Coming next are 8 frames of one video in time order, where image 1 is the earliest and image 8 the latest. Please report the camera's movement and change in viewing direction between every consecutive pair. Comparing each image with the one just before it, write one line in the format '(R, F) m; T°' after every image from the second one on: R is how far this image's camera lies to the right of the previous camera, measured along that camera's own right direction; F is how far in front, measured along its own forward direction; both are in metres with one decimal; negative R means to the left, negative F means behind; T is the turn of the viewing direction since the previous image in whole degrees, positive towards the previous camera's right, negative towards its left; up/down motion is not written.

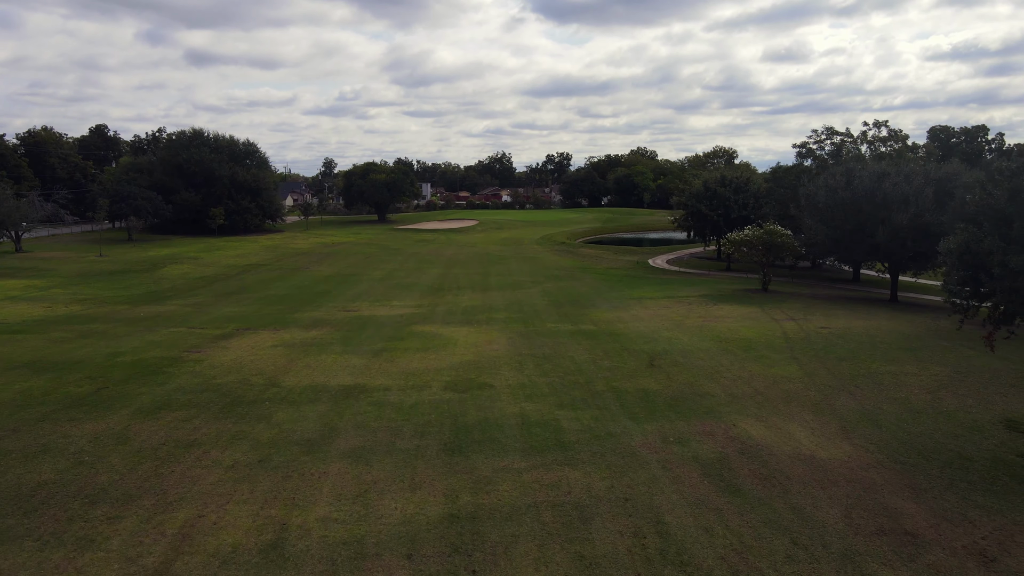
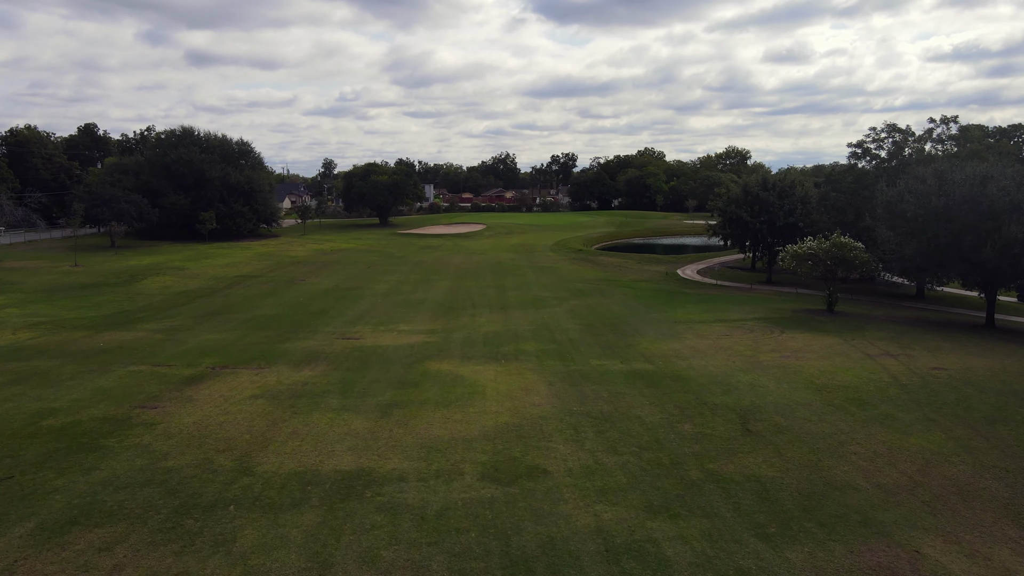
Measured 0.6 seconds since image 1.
(-0.8, +3.6) m; 0°
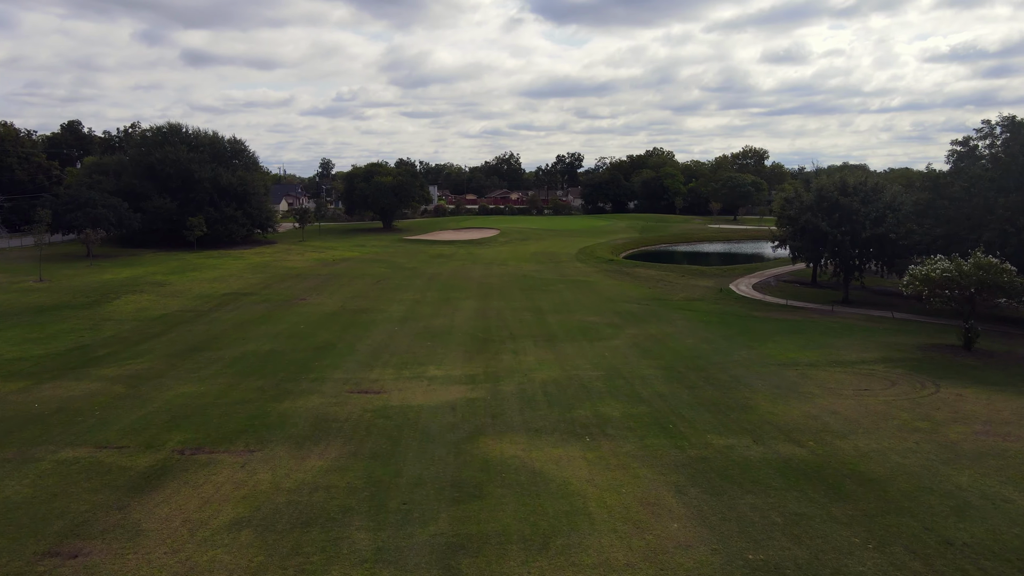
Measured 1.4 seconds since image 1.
(-1.4, +4.6) m; 0°
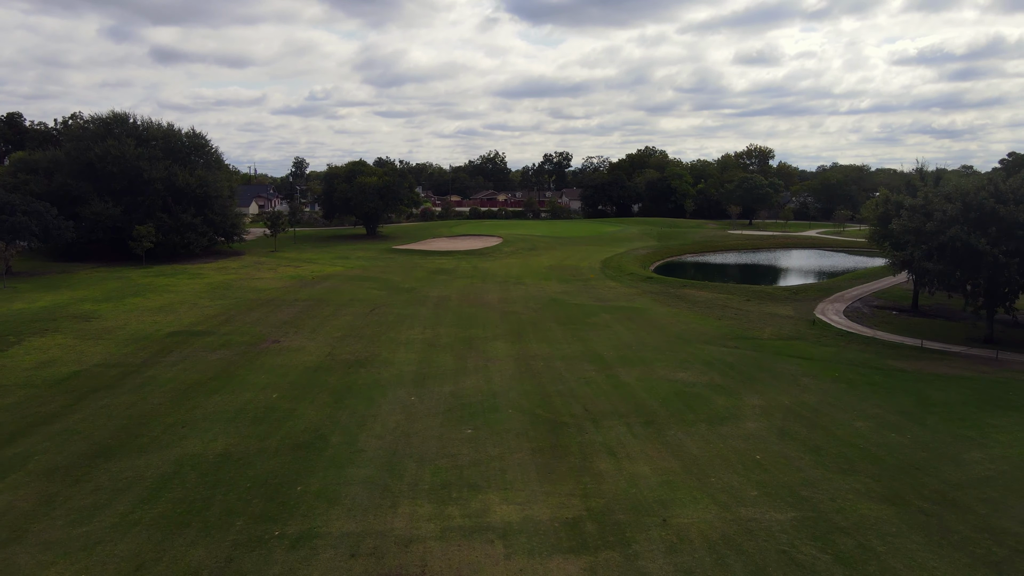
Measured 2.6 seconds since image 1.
(-1.9, +7.1) m; +2°
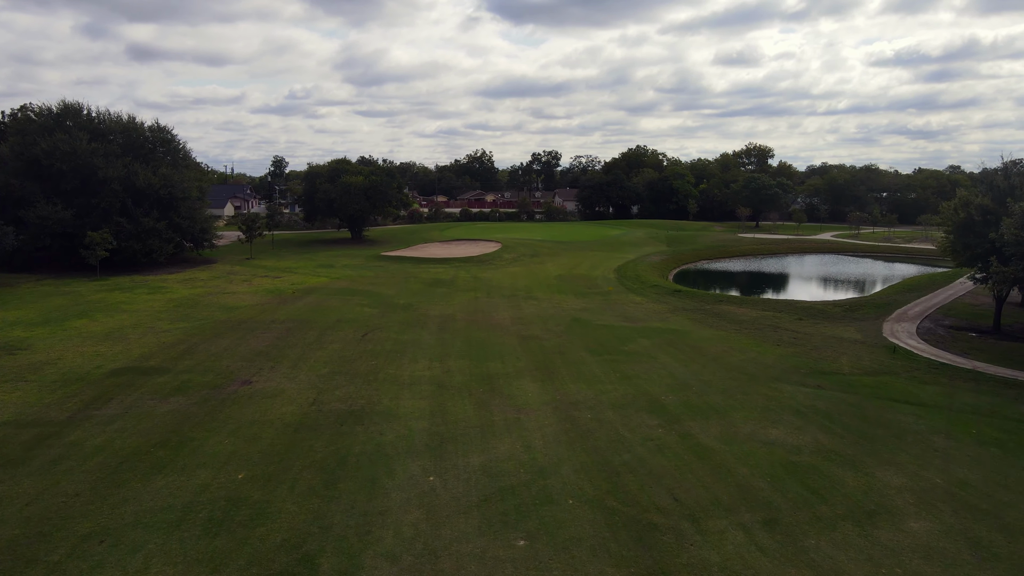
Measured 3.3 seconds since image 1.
(-1.1, +4.2) m; +1°
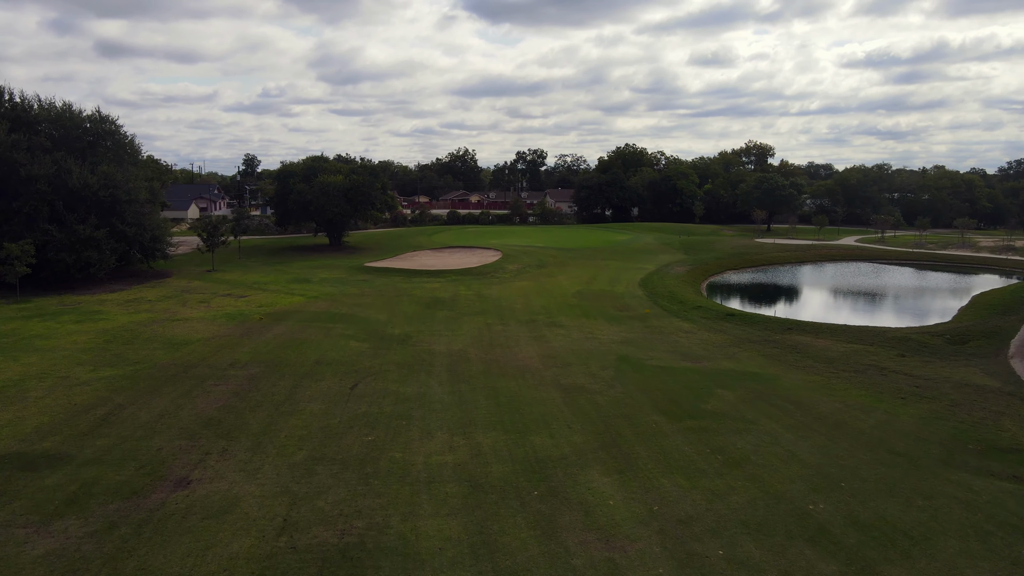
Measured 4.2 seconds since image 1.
(-1.4, +5.5) m; +2°
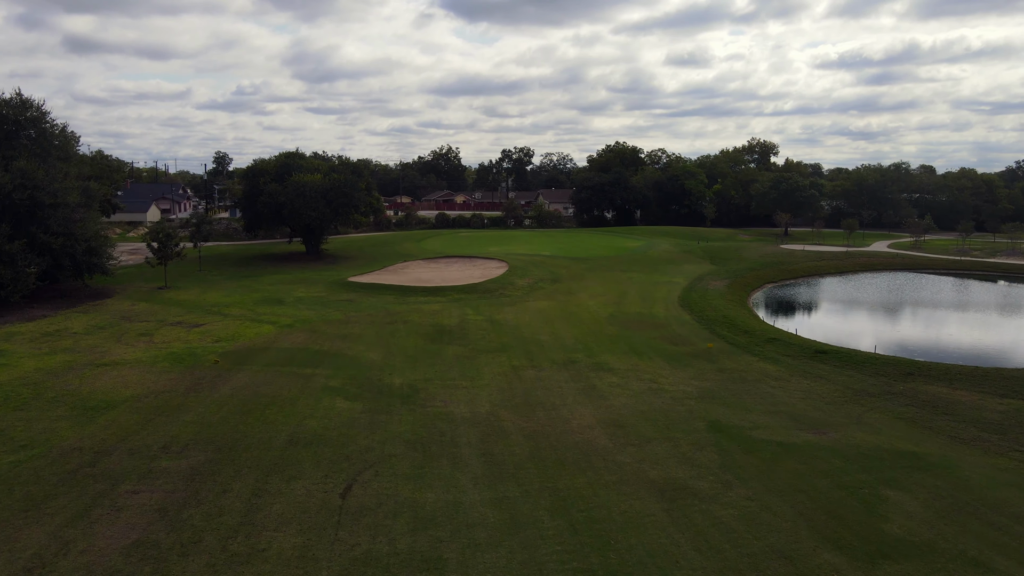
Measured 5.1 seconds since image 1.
(-1.4, +5.6) m; +2°
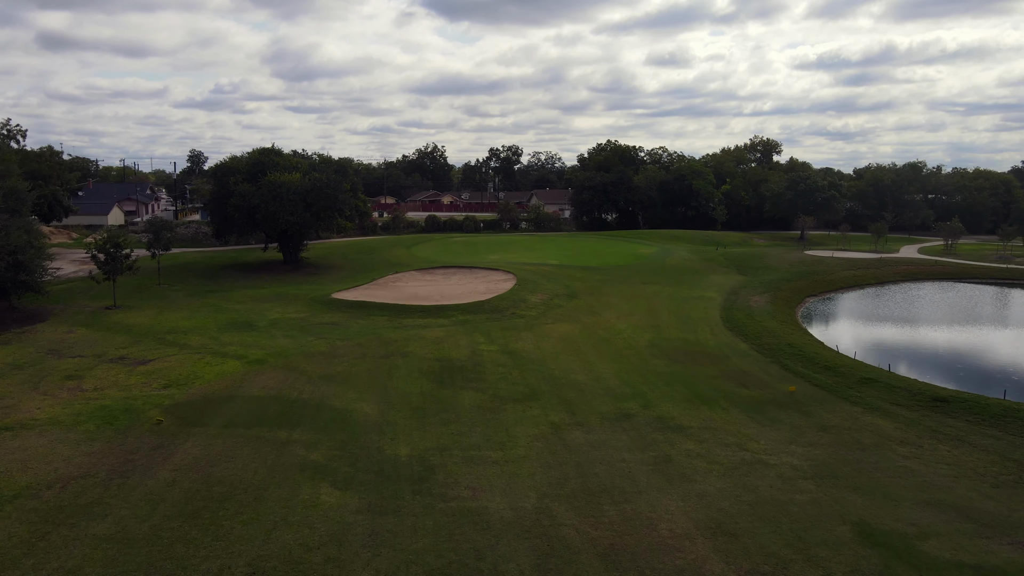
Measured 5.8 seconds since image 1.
(-1.1, +4.4) m; +1°
